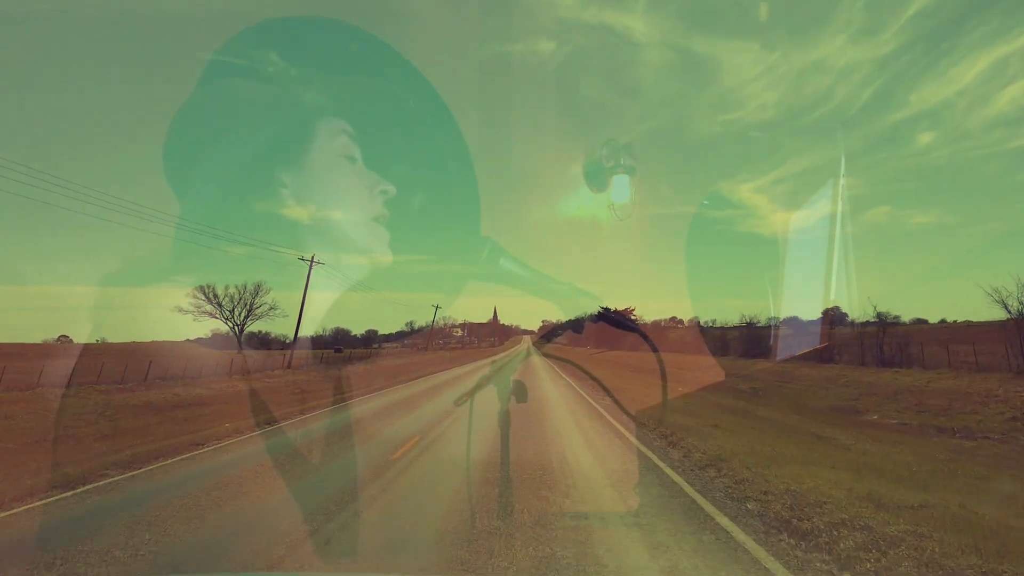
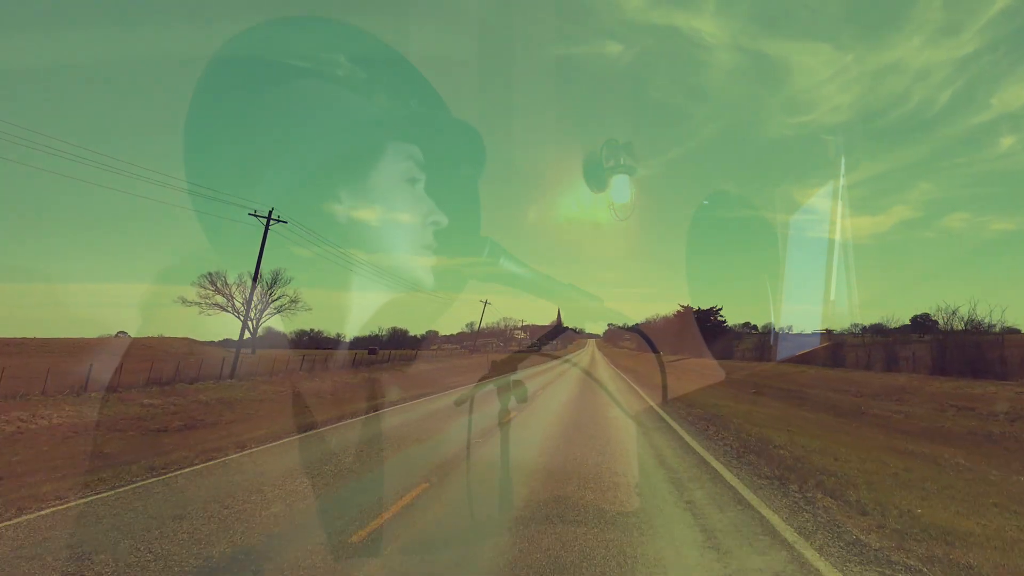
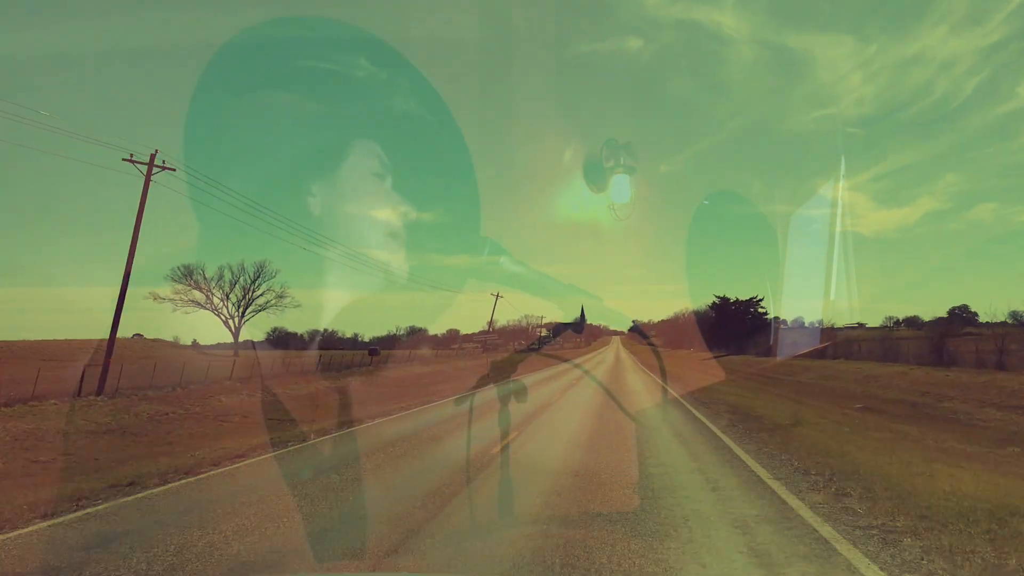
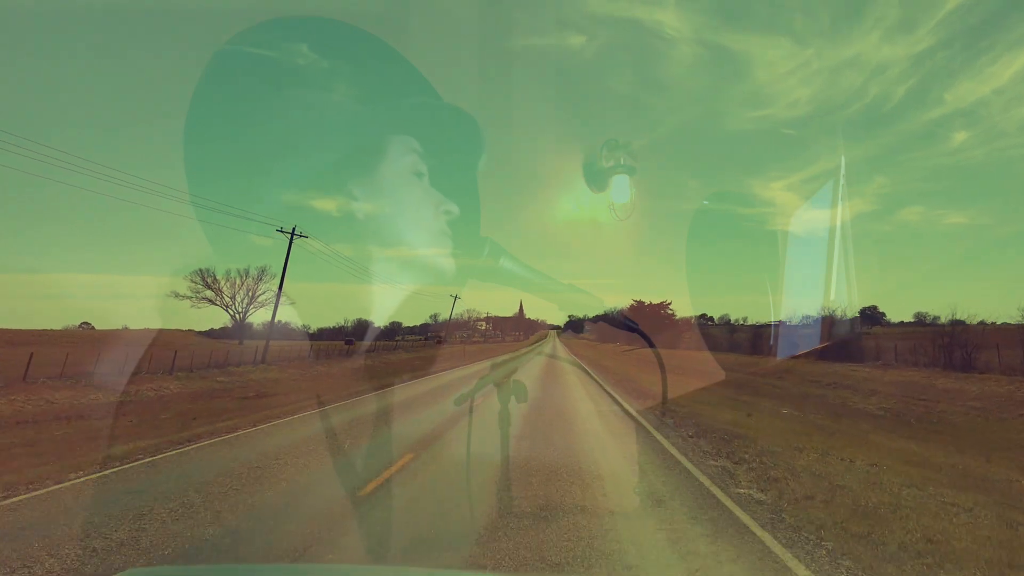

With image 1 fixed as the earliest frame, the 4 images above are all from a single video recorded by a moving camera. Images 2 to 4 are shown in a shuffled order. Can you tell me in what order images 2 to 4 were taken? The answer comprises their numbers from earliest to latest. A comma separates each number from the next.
4, 2, 3
